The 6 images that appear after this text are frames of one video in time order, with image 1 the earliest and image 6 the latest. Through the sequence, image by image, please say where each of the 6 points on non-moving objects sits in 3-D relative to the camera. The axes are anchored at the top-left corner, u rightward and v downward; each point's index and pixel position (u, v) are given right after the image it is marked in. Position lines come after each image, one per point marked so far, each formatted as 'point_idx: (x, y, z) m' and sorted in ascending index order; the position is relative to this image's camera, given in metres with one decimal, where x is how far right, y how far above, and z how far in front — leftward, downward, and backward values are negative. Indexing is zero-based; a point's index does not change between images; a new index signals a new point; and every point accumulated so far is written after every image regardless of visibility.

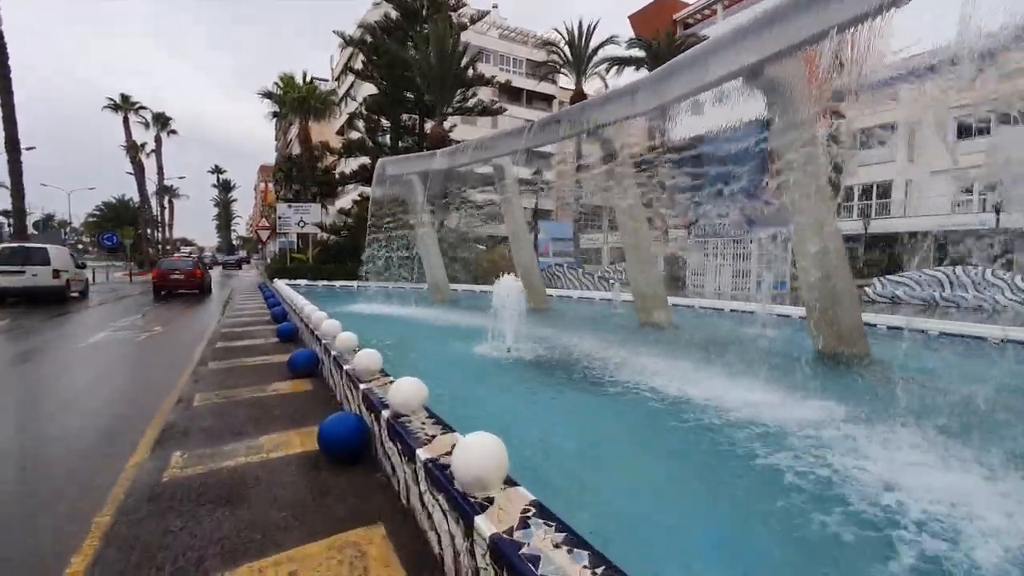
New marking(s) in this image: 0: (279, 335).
0: (-4.2, -0.8, +9.2) m
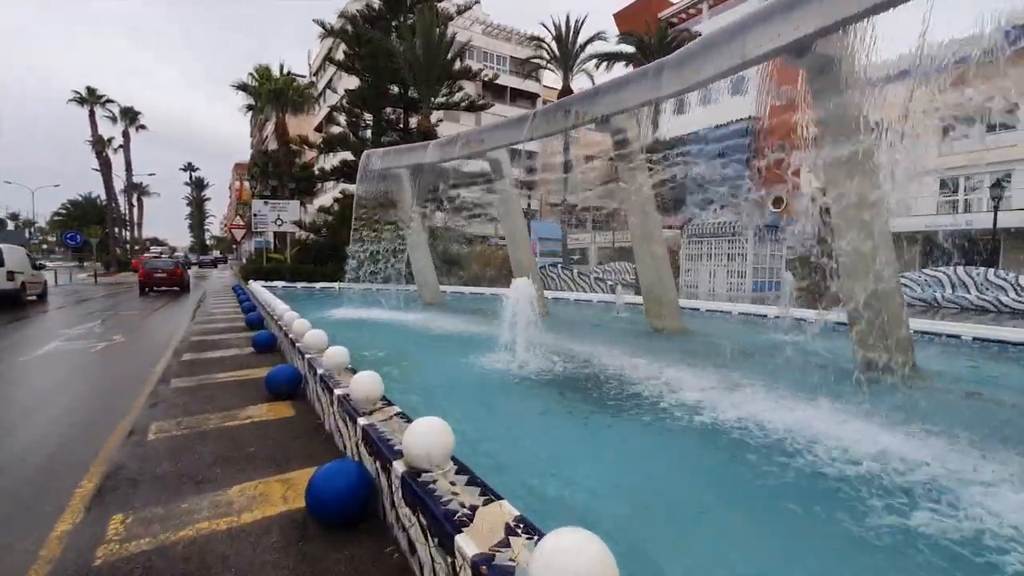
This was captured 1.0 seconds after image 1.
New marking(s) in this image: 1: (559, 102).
0: (-4.2, -0.9, +8.2) m
1: (+1.0, +3.4, +8.9) m
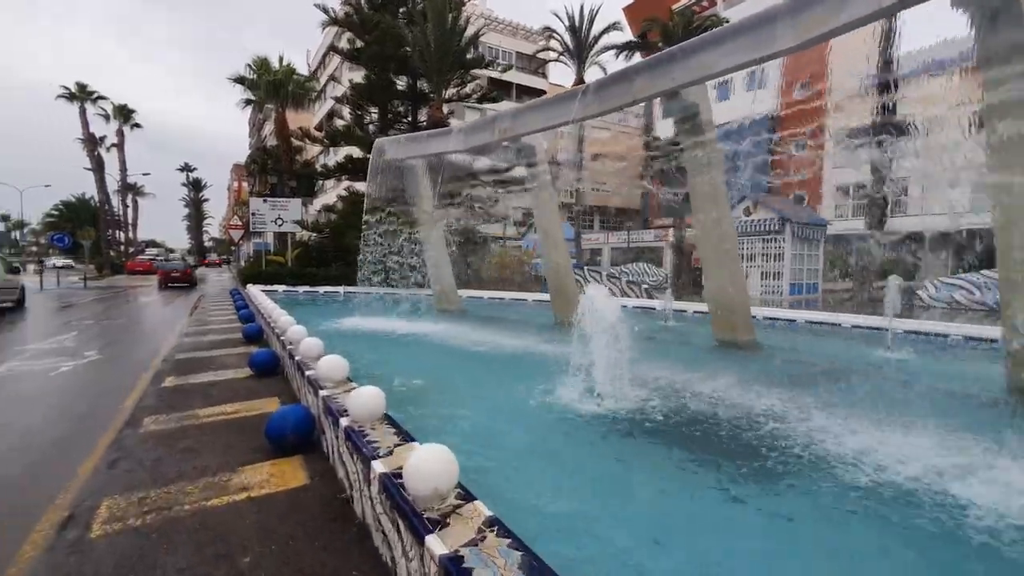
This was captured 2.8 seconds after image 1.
0: (-3.5, -1.0, +6.7) m
1: (+1.7, +3.3, +7.5) m
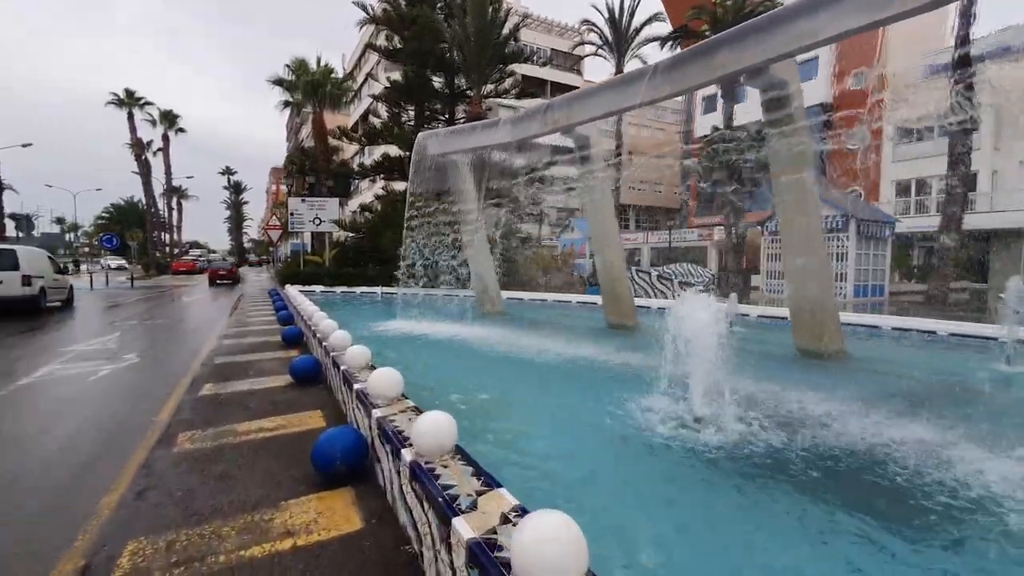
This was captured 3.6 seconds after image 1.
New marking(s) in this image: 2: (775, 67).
0: (-2.7, -1.0, +6.2) m
1: (+2.5, +3.2, +6.7) m
2: (+3.5, +2.9, +6.6) m
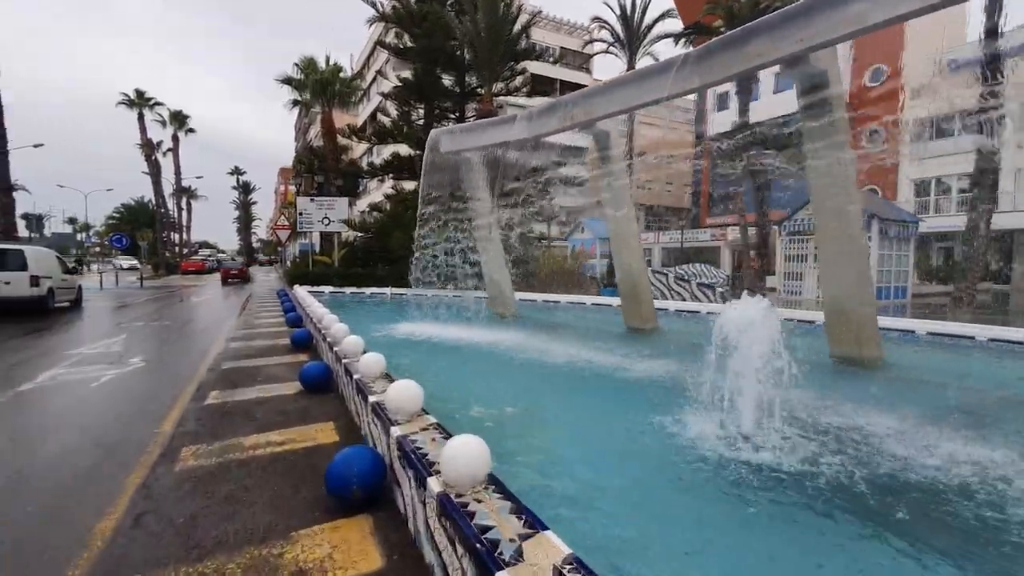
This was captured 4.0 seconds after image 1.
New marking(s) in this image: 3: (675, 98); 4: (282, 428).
0: (-2.4, -1.1, +5.9) m
1: (+2.7, +3.2, +6.3) m
2: (+3.7, +2.9, +6.3) m
3: (+2.2, +2.7, +7.1) m
4: (-2.1, -1.3, +4.6) m
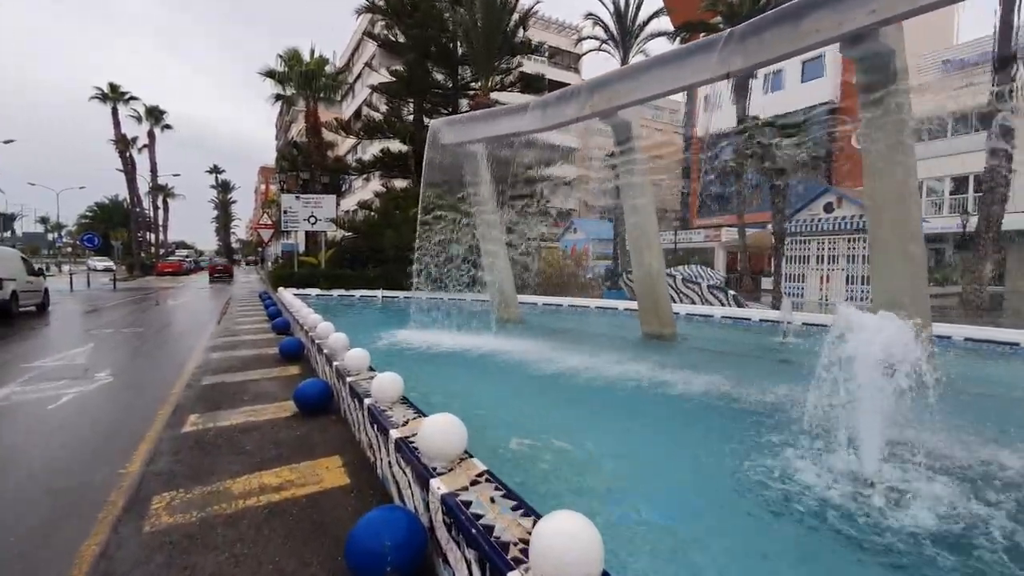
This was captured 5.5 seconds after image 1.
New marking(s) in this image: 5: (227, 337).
0: (-2.1, -1.1, +5.1) m
1: (+3.0, +3.1, +5.7) m
2: (+4.0, +2.8, +5.6) m
3: (+2.5, +2.6, +6.4) m
4: (-1.8, -1.3, +3.8) m
5: (-6.2, -1.1, +10.8) m
